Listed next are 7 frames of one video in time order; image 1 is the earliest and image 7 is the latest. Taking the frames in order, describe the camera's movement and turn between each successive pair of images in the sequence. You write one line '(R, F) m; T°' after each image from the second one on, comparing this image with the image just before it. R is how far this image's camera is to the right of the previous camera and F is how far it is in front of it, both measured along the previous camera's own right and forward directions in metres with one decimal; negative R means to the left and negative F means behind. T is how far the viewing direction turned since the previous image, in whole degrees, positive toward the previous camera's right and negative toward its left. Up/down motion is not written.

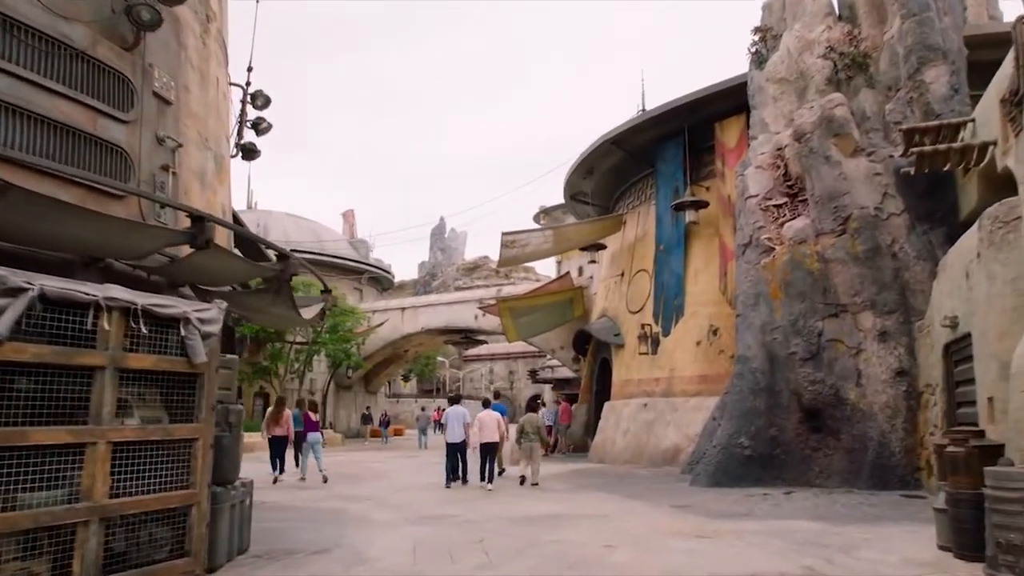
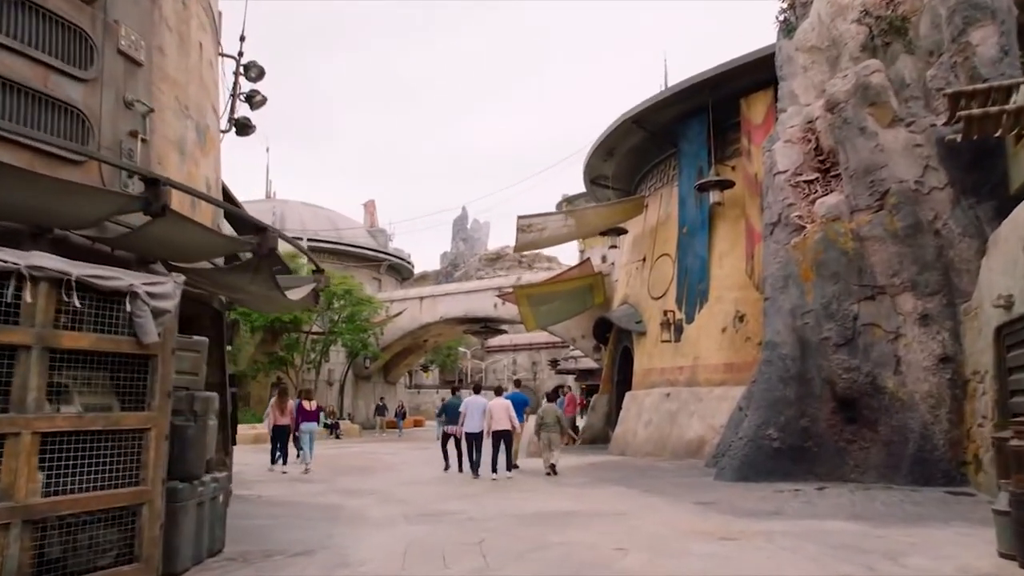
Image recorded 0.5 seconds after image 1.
(+0.2, +0.7) m; -2°
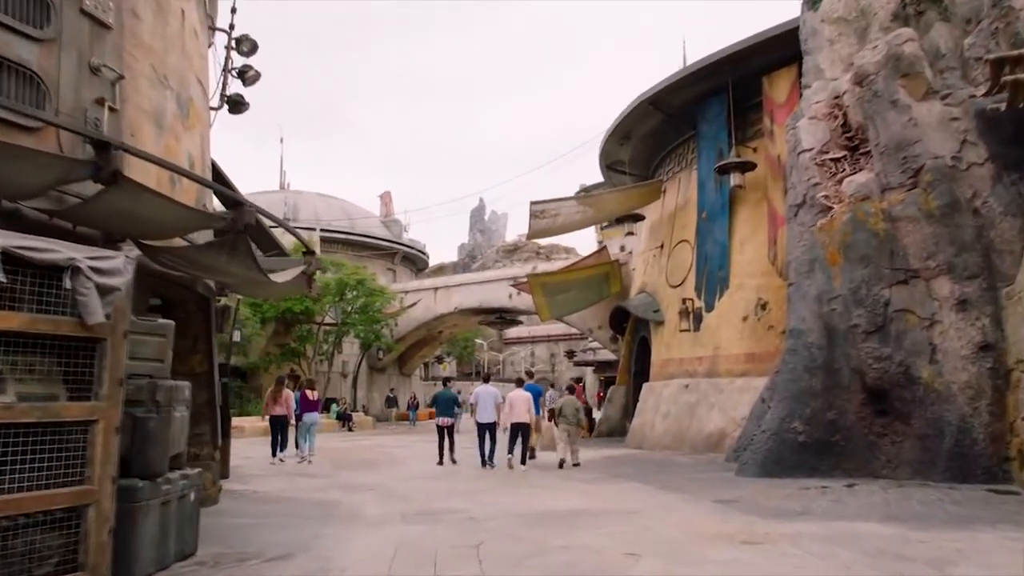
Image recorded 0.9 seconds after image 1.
(+0.2, +0.6) m; -1°
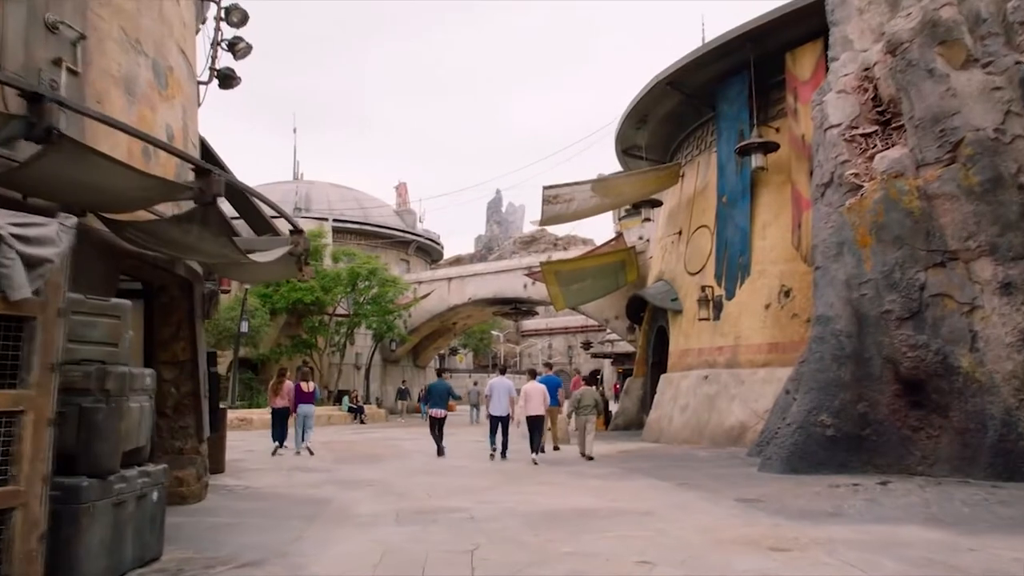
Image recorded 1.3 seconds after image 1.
(+0.1, +0.6) m; -1°
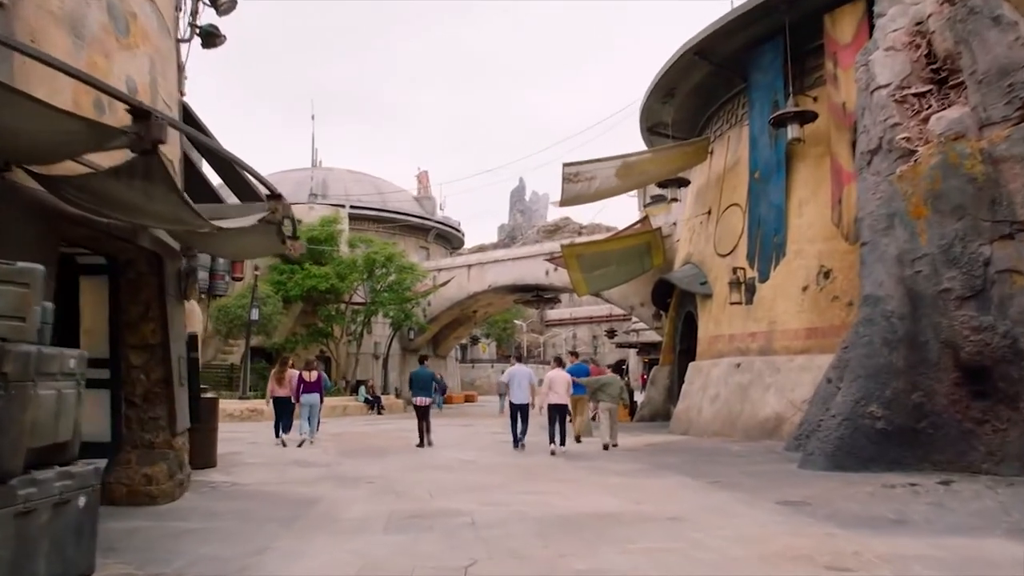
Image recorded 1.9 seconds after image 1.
(+0.1, +0.9) m; -2°
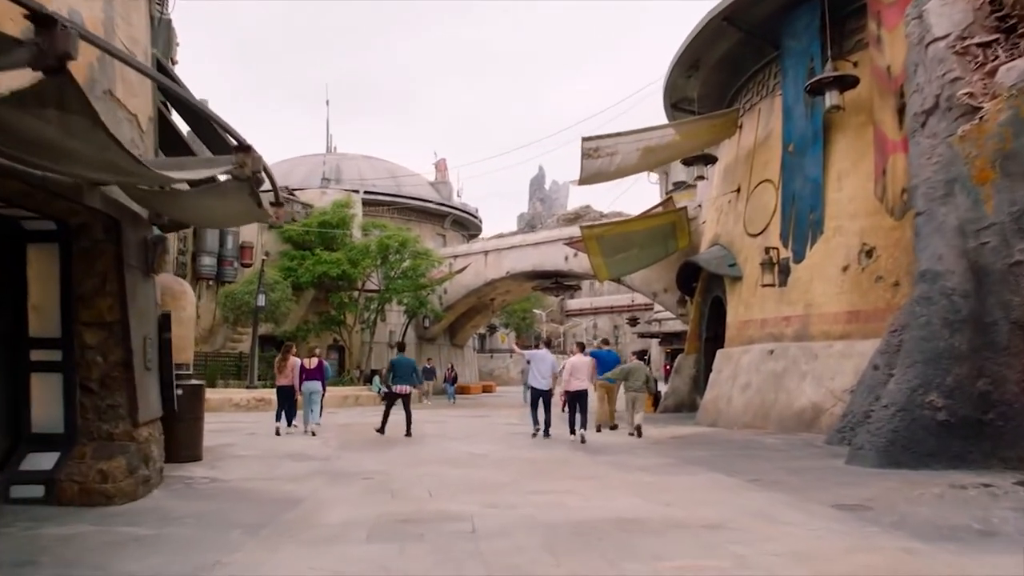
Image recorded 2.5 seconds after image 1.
(+0.1, +0.9) m; -2°
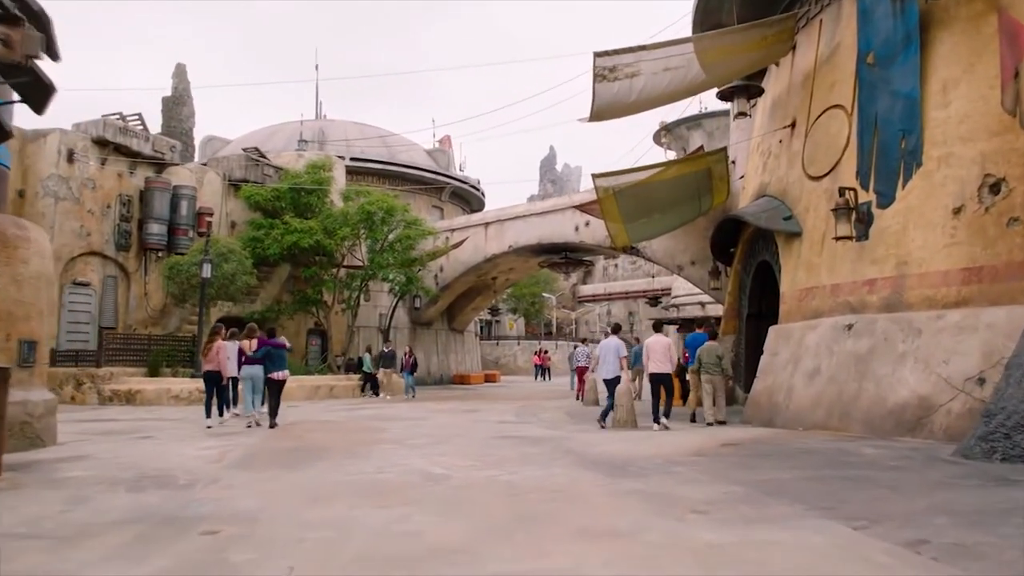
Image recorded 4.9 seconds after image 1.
(+0.3, +3.5) m; -1°
